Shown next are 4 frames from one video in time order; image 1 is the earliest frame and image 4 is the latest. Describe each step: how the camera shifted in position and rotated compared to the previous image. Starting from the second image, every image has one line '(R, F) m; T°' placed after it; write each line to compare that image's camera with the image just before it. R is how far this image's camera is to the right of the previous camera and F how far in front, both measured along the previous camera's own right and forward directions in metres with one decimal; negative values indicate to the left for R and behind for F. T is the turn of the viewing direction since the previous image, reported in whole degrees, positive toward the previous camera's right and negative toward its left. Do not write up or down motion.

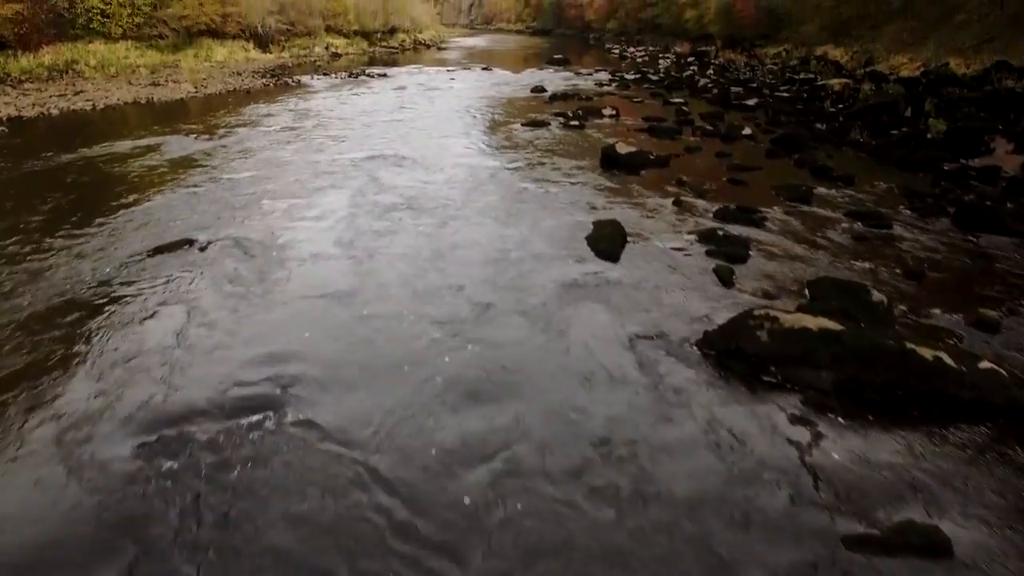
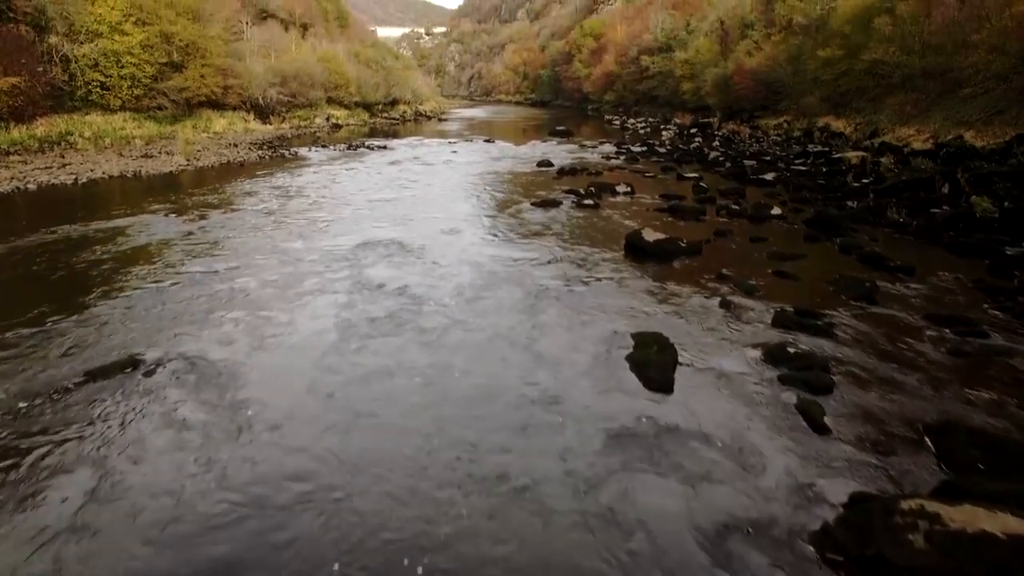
(-0.2, +1.7) m; 0°
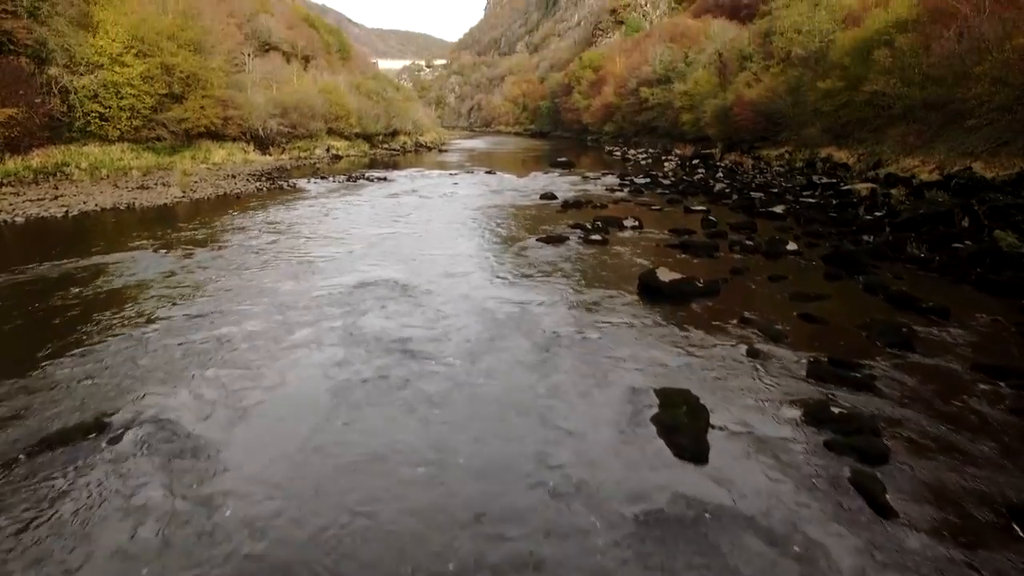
(-0.1, +0.7) m; 0°
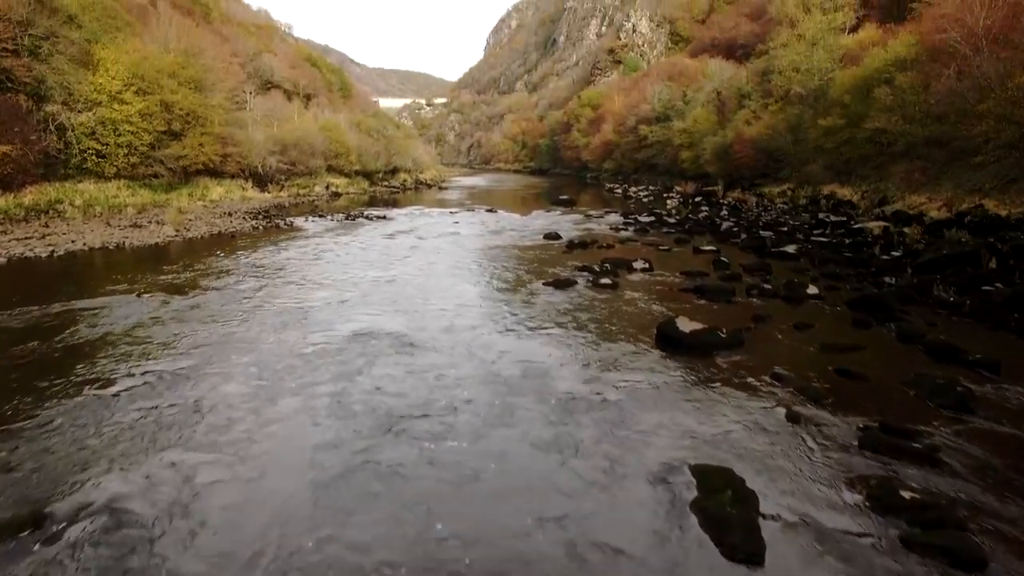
(-0.1, +0.9) m; 0°
